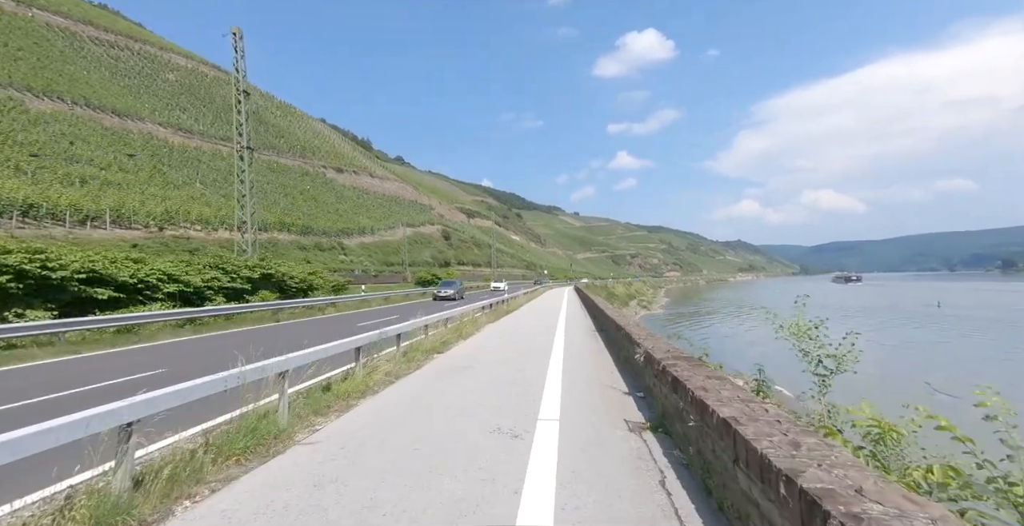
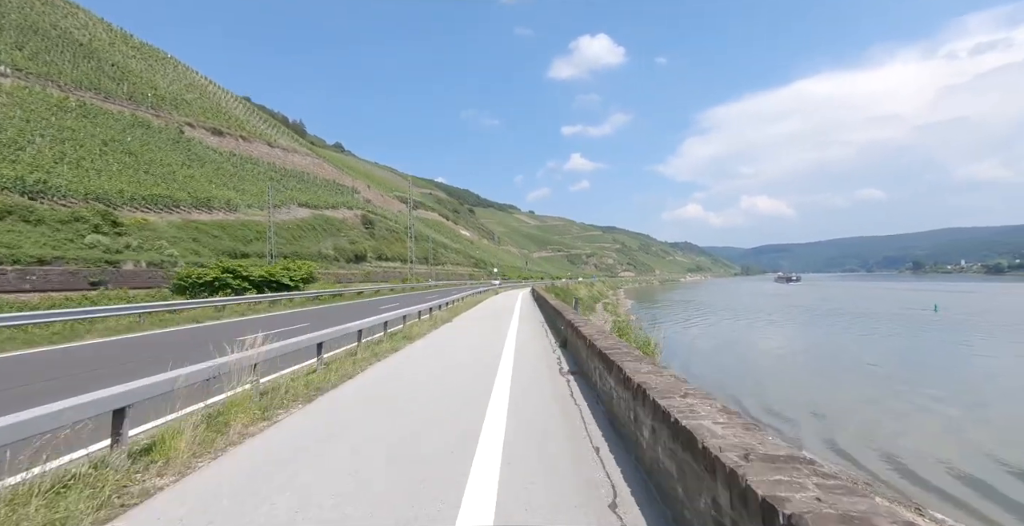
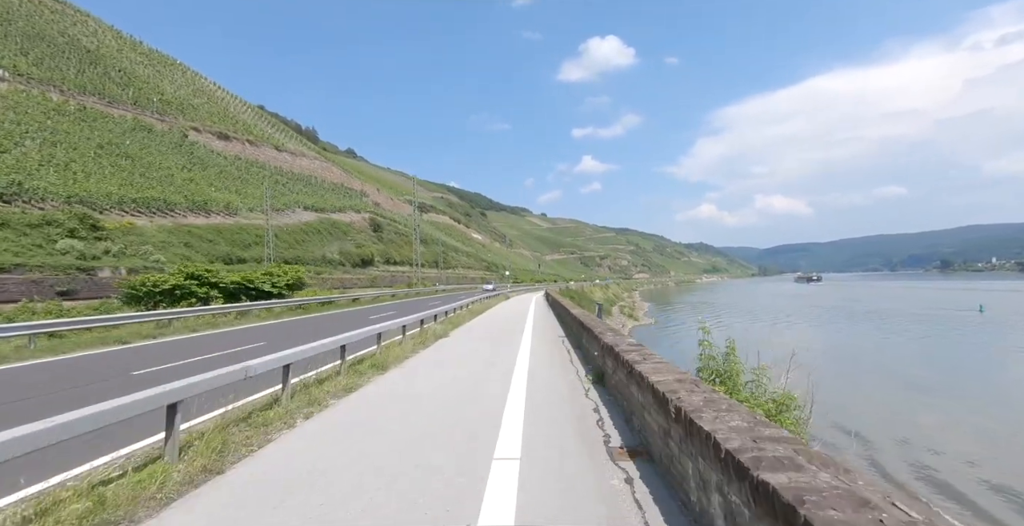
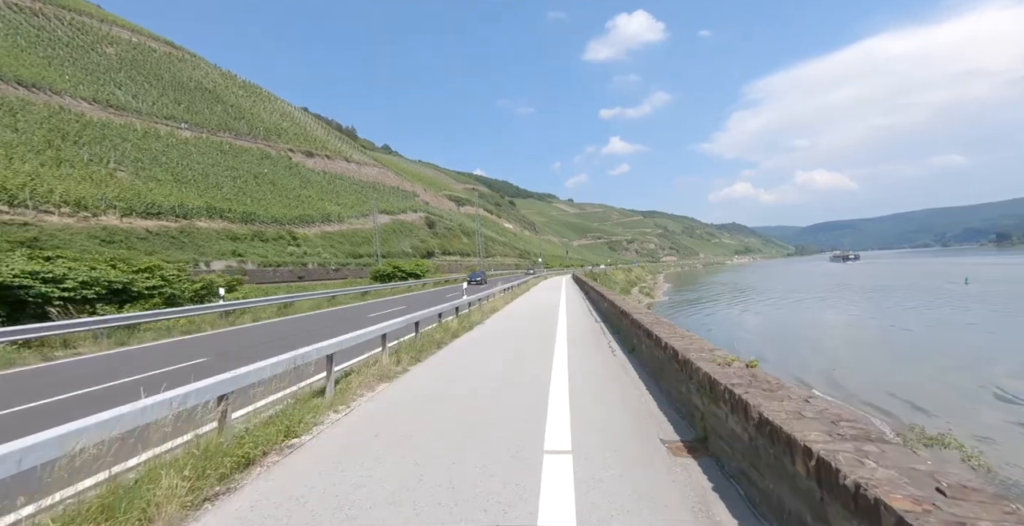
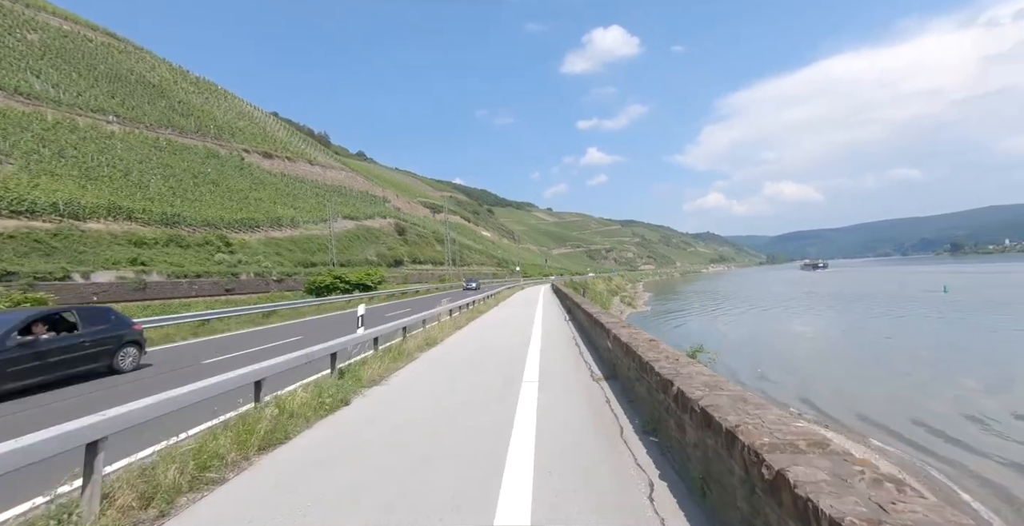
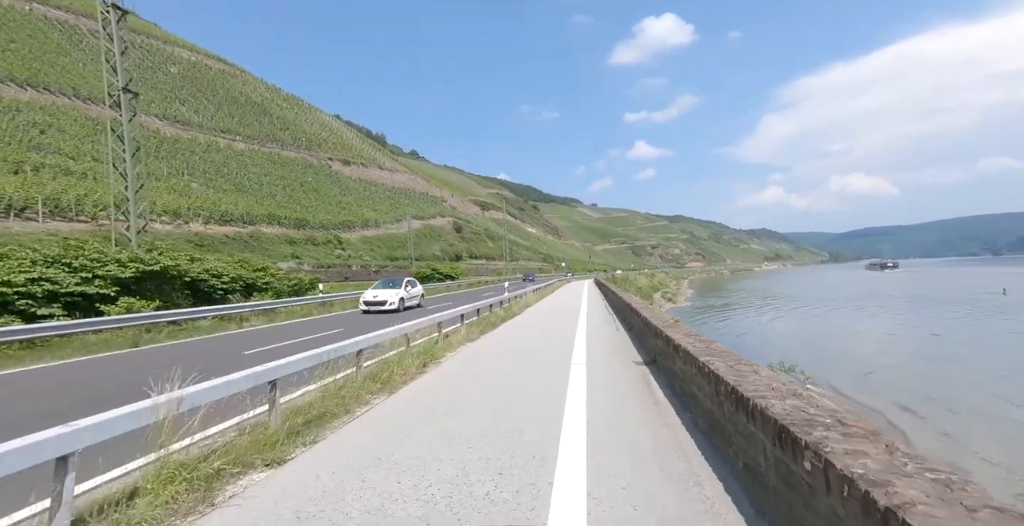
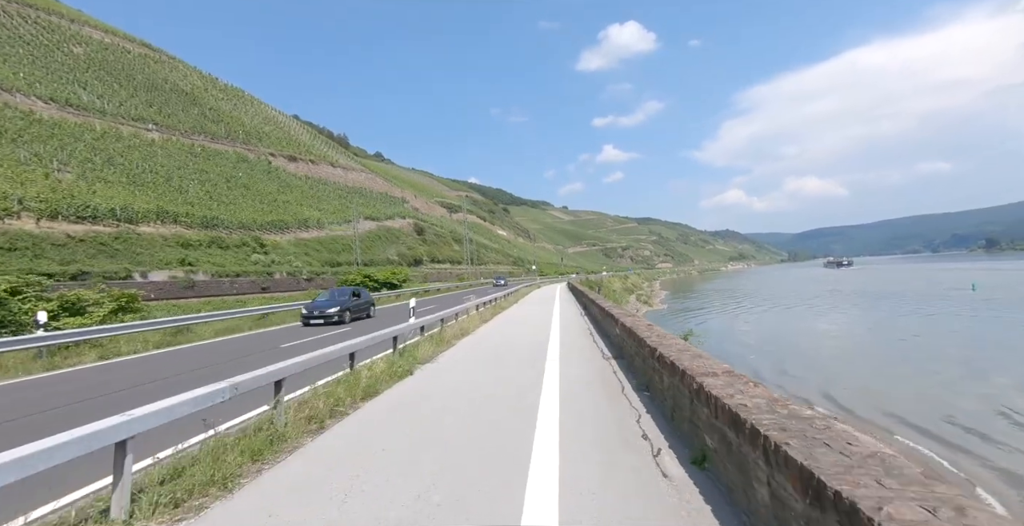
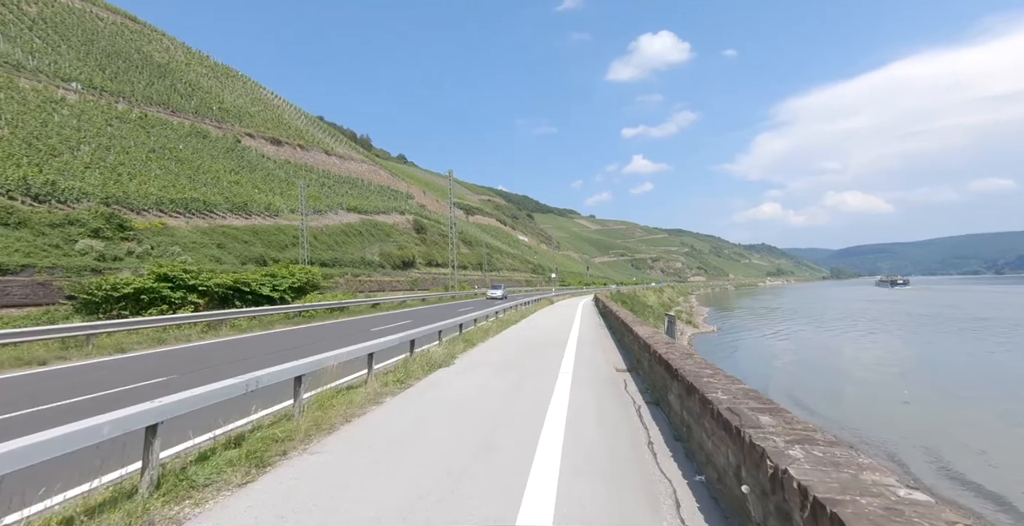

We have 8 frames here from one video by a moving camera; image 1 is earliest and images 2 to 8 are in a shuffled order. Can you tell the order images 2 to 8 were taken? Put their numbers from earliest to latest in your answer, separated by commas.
6, 4, 7, 5, 2, 3, 8
